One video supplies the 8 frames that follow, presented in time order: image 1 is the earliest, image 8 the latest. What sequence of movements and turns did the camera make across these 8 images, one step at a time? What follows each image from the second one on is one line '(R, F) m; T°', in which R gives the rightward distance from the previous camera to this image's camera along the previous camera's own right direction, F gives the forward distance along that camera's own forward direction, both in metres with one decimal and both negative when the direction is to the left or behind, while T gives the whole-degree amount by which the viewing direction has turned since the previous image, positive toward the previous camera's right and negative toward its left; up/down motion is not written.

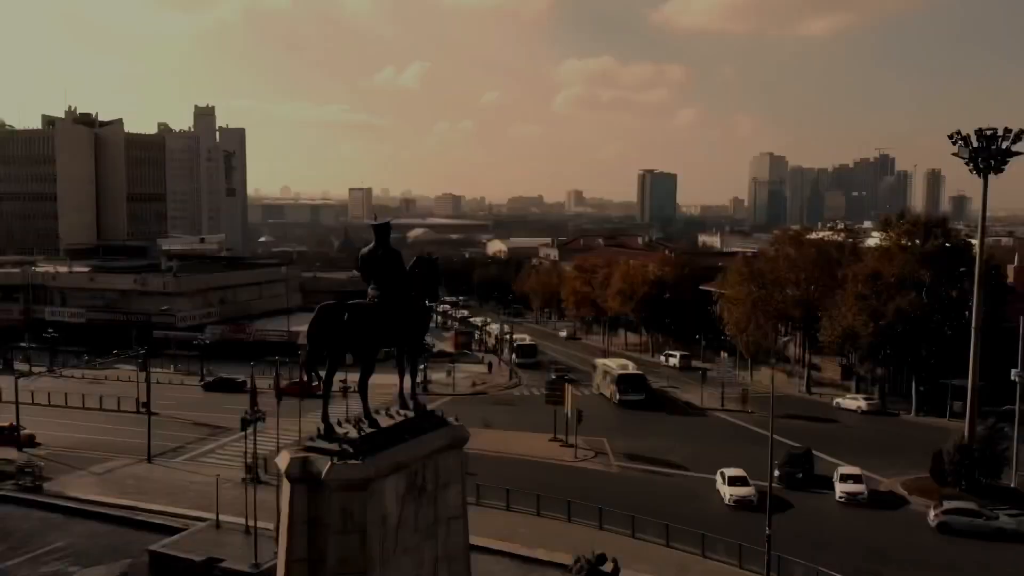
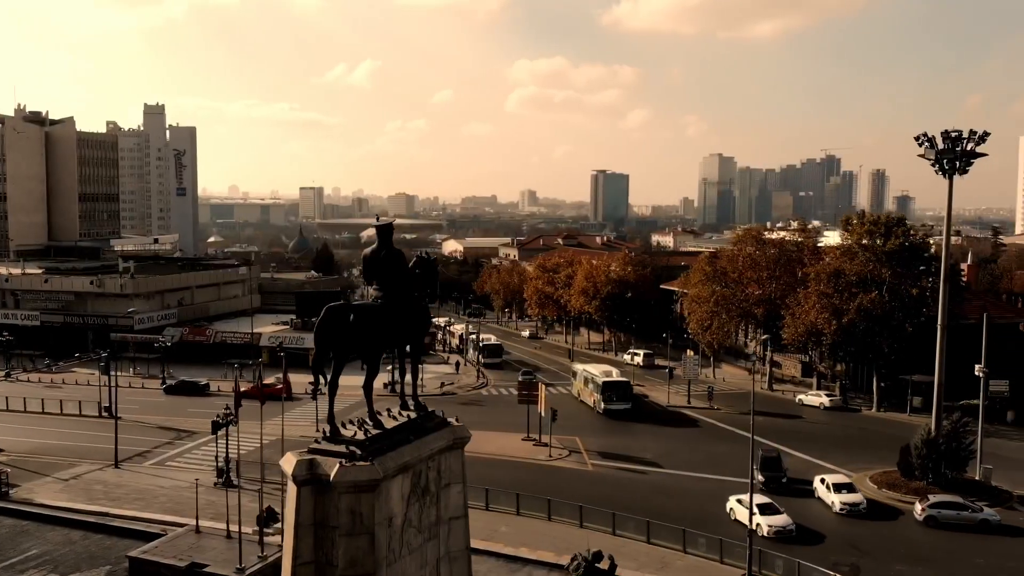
(-1.2, -0.1) m; +3°
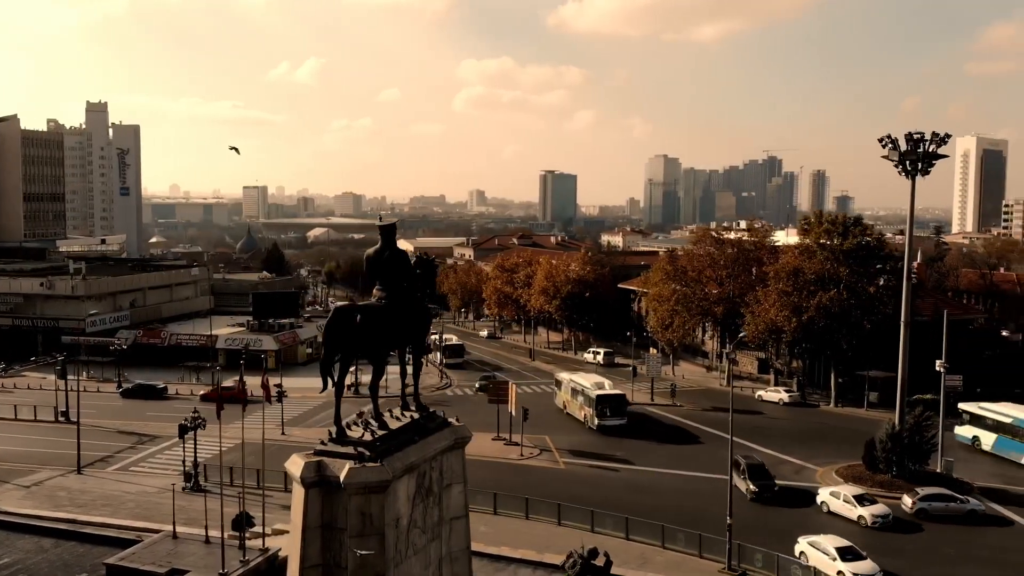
(-1.4, -0.1) m; +4°
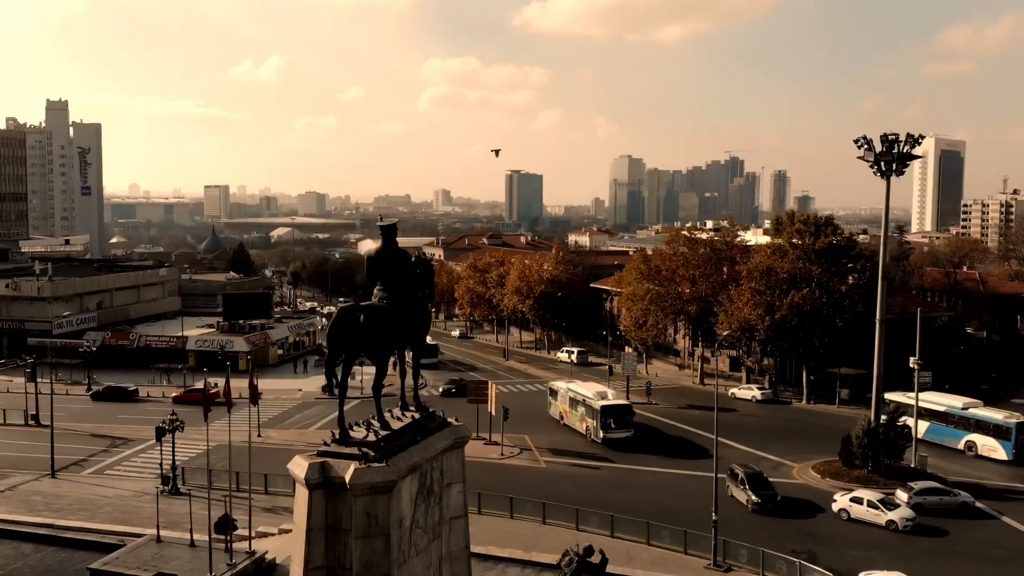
(-0.9, -0.1) m; +2°
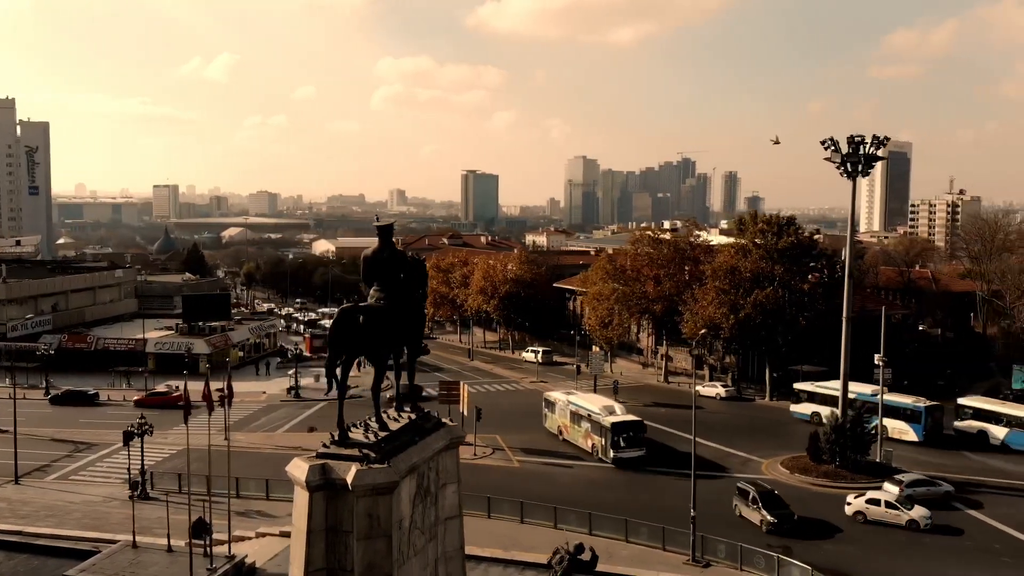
(-1.0, -0.1) m; +3°
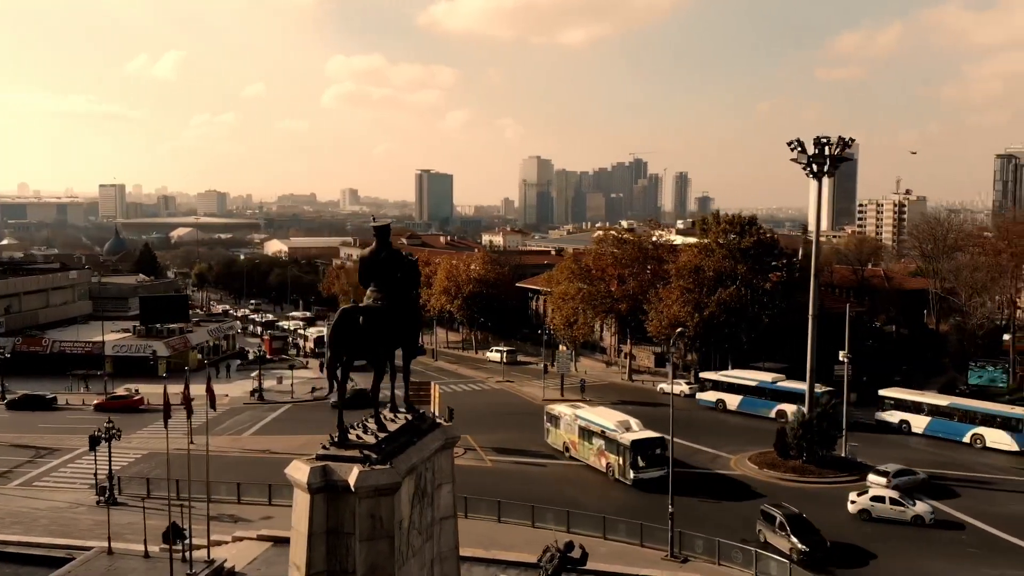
(-1.1, -0.1) m; +3°
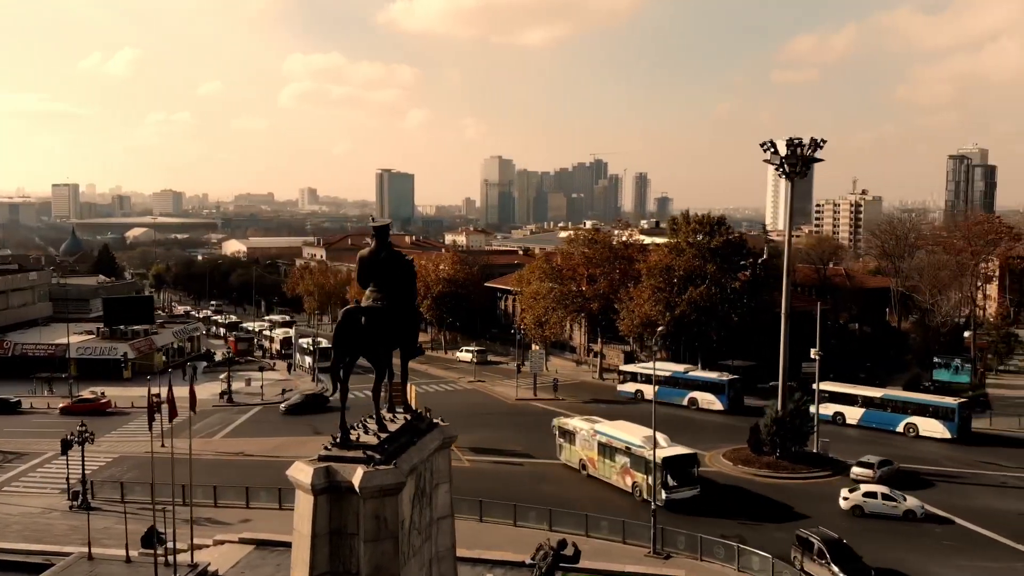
(-0.9, -0.1) m; +3°
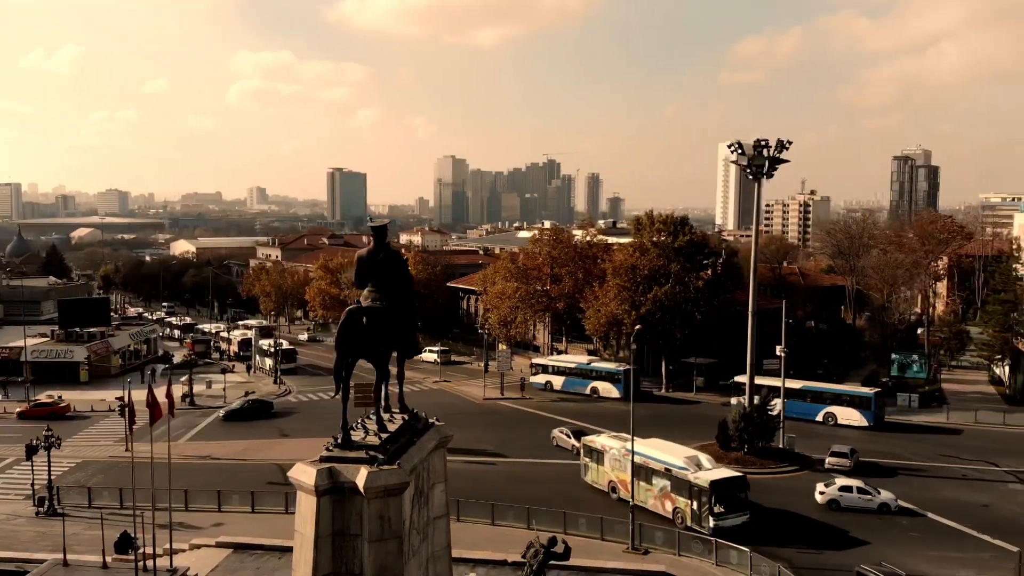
(-1.1, -0.1) m; +3°
